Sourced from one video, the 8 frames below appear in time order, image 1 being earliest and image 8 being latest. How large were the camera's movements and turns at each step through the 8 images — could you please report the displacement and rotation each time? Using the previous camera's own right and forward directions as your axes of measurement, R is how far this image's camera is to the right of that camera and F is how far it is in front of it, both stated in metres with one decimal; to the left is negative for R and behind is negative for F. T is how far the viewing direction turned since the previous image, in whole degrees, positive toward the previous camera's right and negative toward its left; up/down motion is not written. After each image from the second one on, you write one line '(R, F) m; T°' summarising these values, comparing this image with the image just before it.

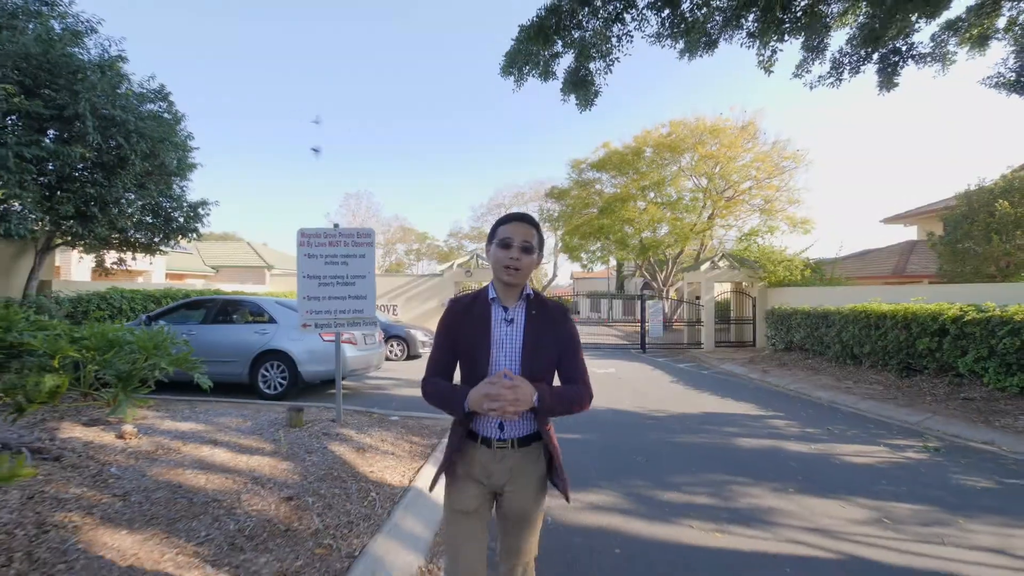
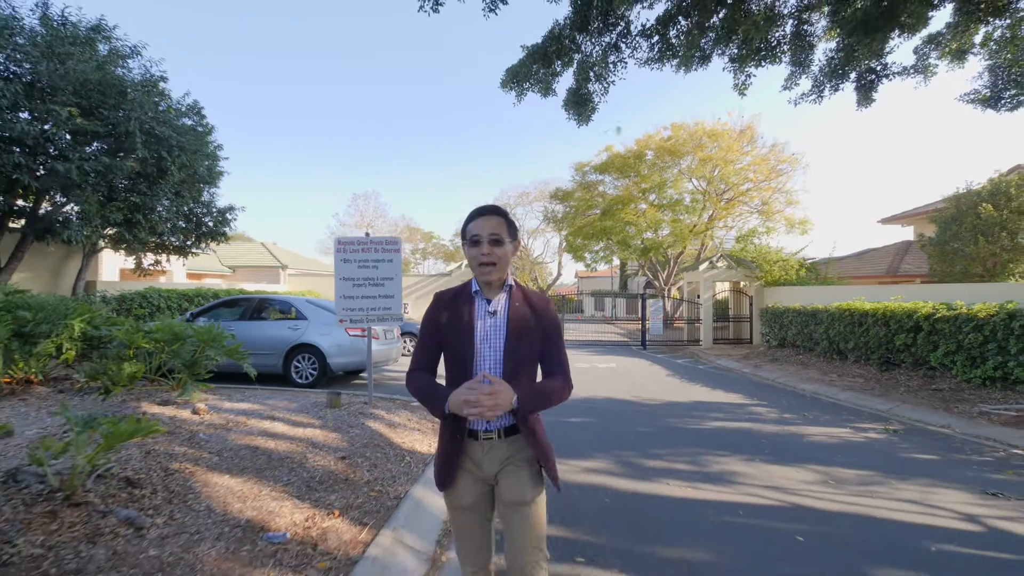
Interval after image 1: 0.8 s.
(-0.1, -0.9) m; -1°
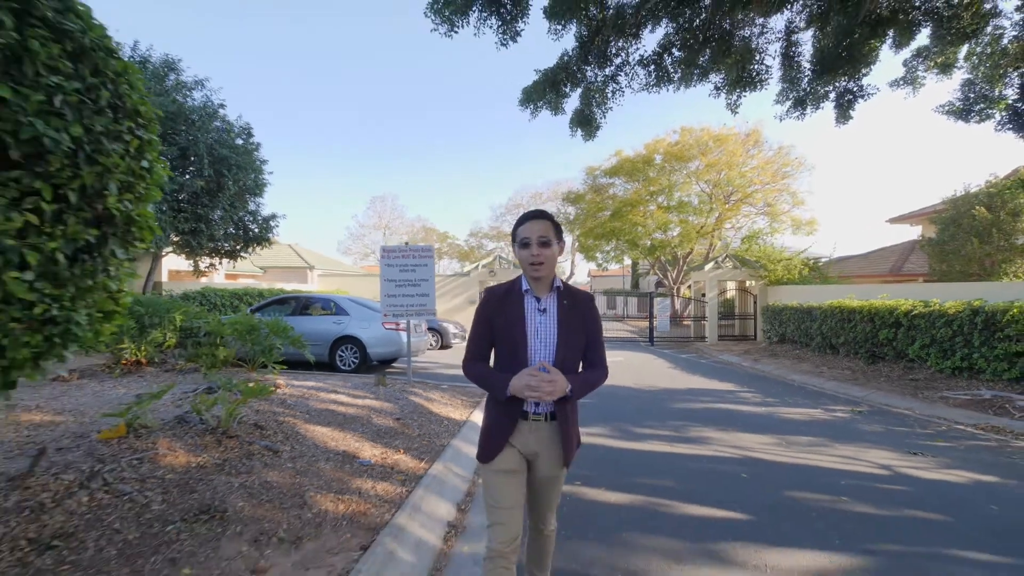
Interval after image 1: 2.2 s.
(0.0, -1.3) m; -2°
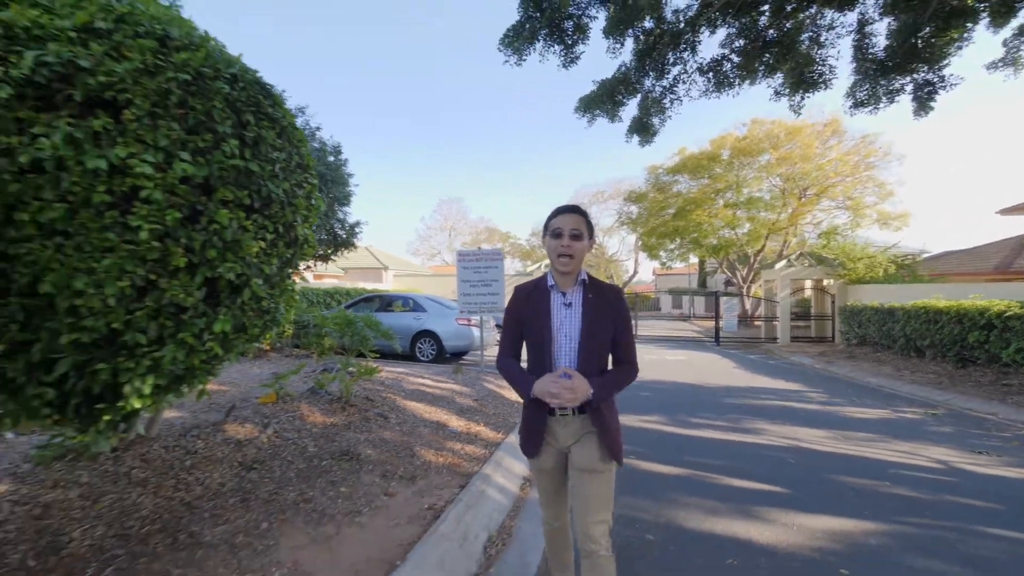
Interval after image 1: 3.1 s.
(0.0, -0.8) m; -8°
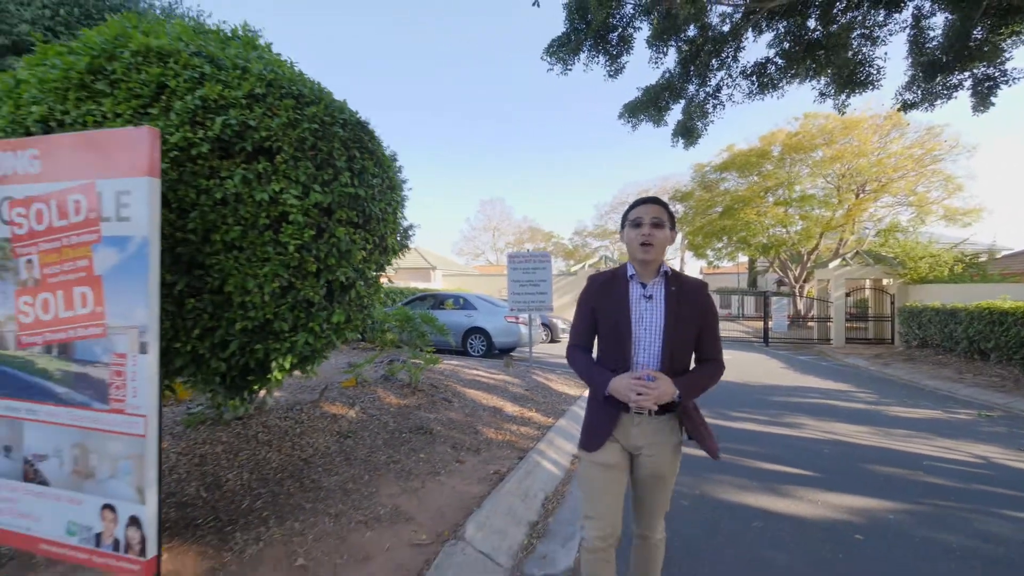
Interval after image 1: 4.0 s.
(-0.1, -0.6) m; -5°
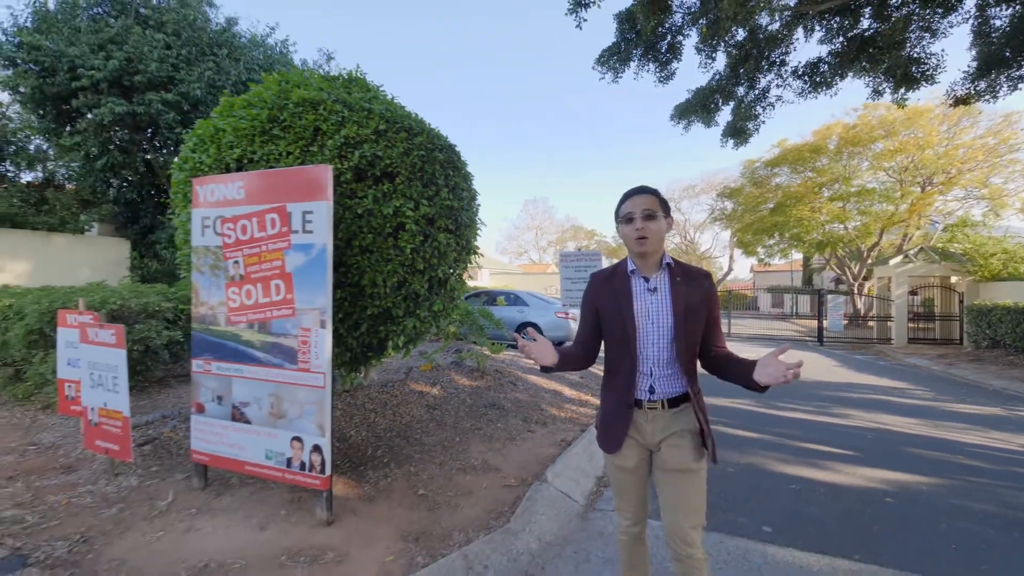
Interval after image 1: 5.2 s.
(-0.3, -0.8) m; -5°
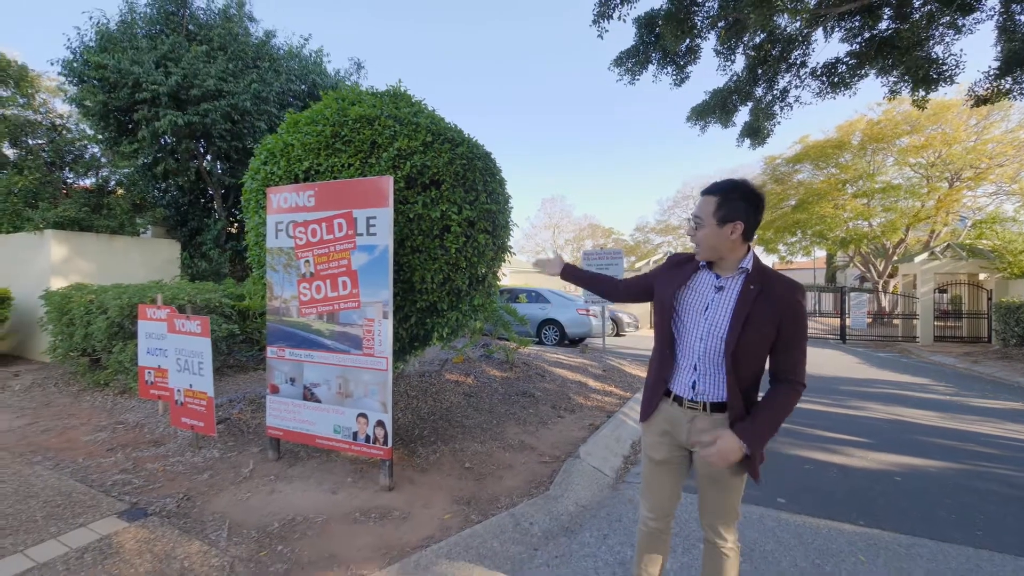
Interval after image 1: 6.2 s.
(-0.2, -0.4) m; -2°
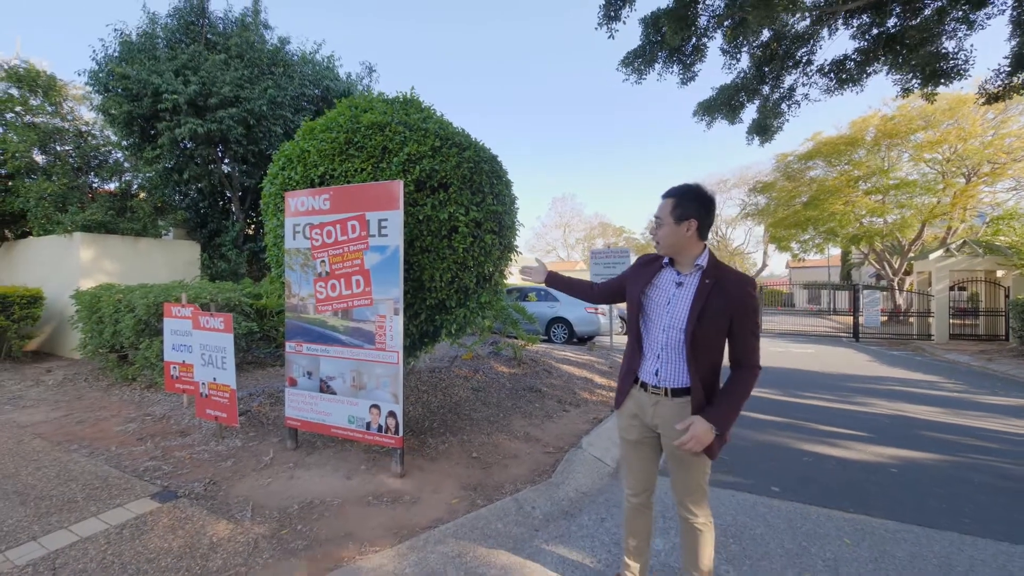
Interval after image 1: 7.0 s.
(+0.1, -0.2) m; -1°
